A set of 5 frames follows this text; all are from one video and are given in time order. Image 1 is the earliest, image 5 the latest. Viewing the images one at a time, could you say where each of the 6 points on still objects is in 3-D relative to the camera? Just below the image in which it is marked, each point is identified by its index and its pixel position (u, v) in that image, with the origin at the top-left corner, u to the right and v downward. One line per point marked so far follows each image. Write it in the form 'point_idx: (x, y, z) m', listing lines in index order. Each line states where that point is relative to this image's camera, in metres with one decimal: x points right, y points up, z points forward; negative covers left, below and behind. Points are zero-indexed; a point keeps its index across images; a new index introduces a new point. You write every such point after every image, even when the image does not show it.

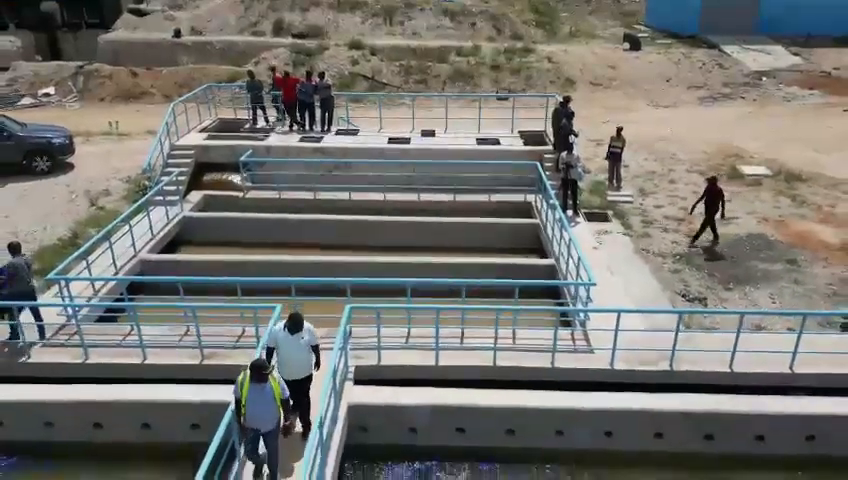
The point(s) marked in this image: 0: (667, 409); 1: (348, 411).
0: (+2.2, -1.6, +5.9) m
1: (-0.7, -1.6, +6.0) m
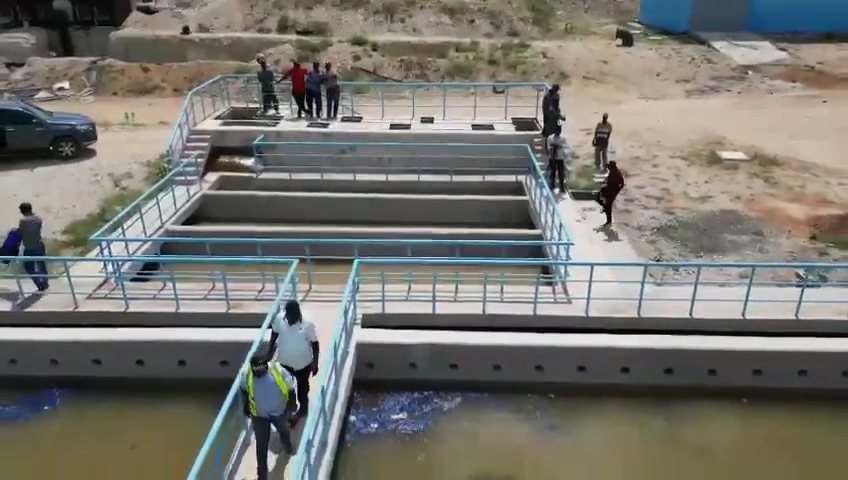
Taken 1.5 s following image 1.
0: (+2.2, -1.1, +6.9) m
1: (-0.7, -1.2, +6.9) m
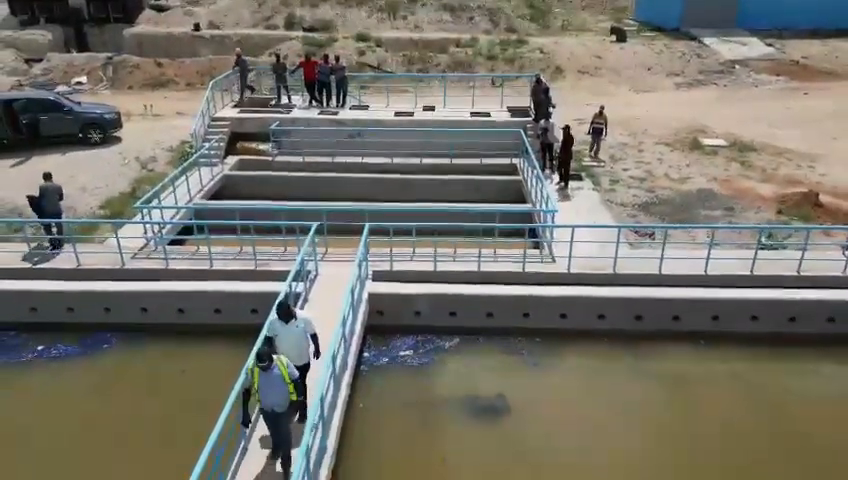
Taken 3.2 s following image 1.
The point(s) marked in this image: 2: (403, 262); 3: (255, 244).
0: (+2.2, -0.7, +7.9) m
1: (-0.7, -0.7, +8.0) m
2: (-0.3, -0.3, +8.6) m
3: (-2.3, -0.1, +8.9) m
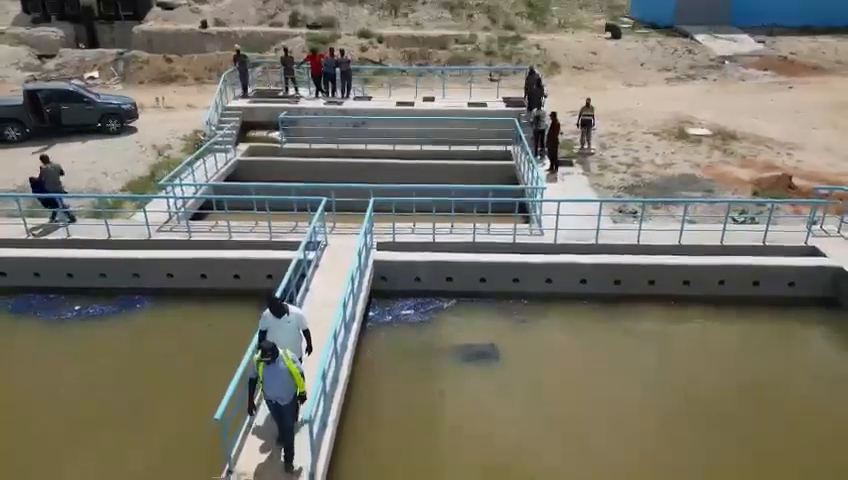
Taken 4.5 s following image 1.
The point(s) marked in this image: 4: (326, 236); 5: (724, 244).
0: (+2.2, -0.3, +8.8) m
1: (-0.7, -0.3, +8.8) m
2: (-0.3, +0.1, +9.5) m
3: (-2.3, +0.3, +9.7) m
4: (-1.4, +0.1, +9.4) m
5: (+4.3, 0.0, +9.1) m
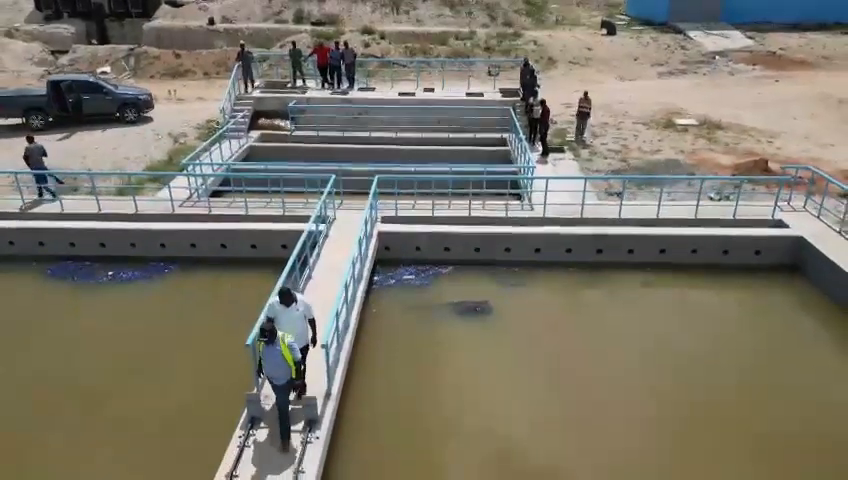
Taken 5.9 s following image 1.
0: (+2.2, +0.1, +9.7) m
1: (-0.7, +0.1, +9.7) m
2: (-0.3, +0.5, +10.4) m
3: (-2.3, +0.7, +10.6) m
4: (-1.4, +0.5, +10.3) m
5: (+4.3, +0.4, +10.0) m
